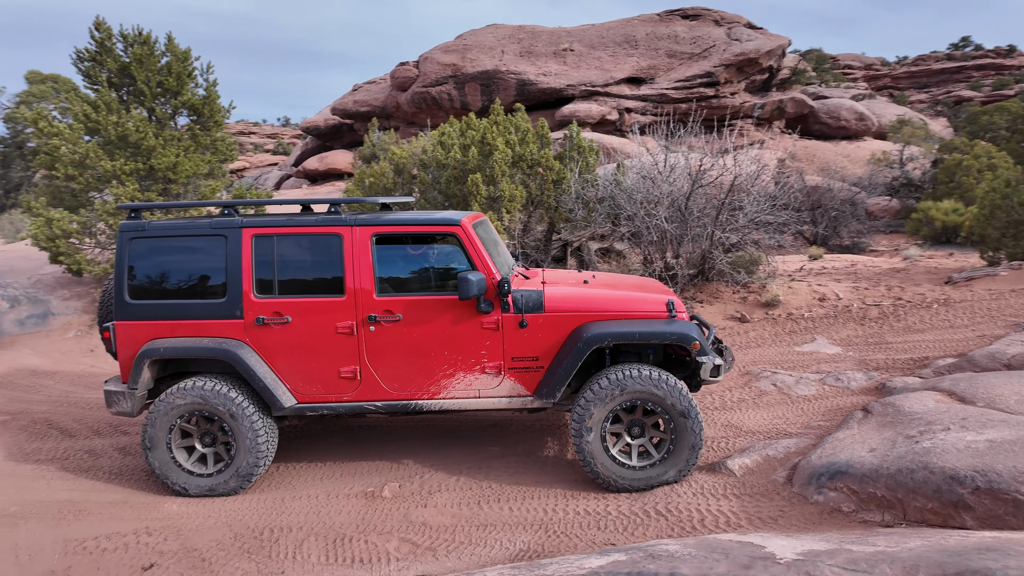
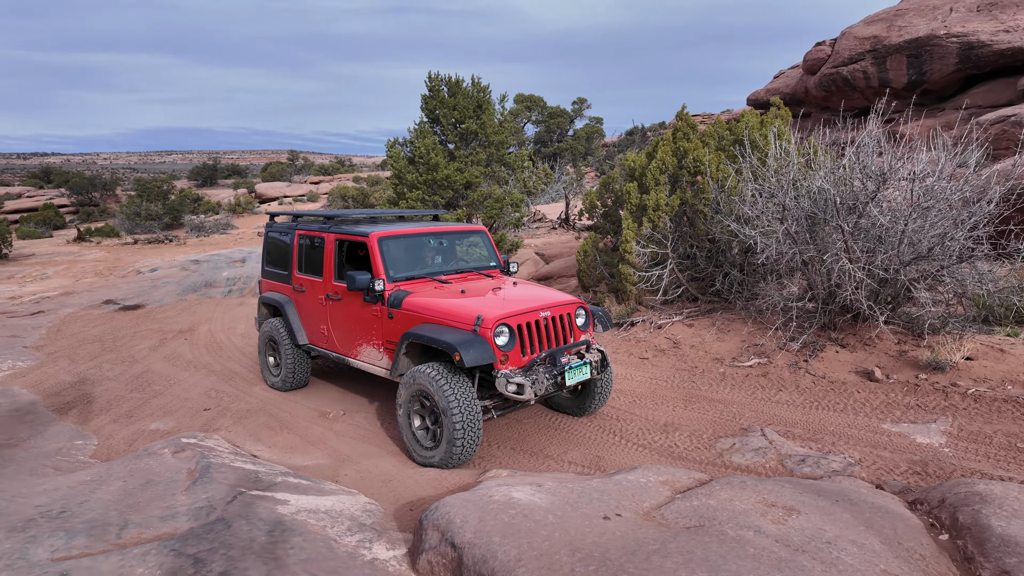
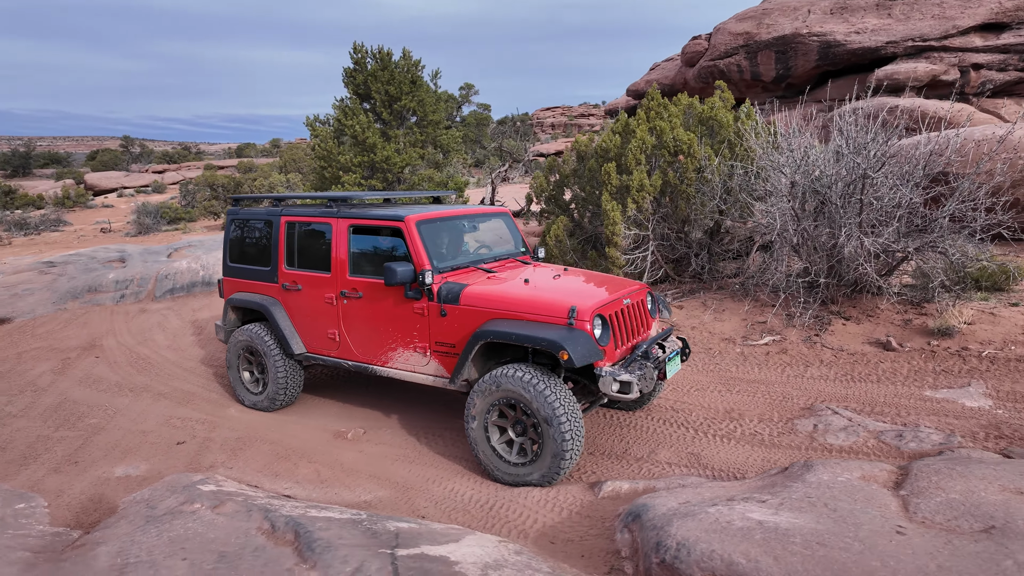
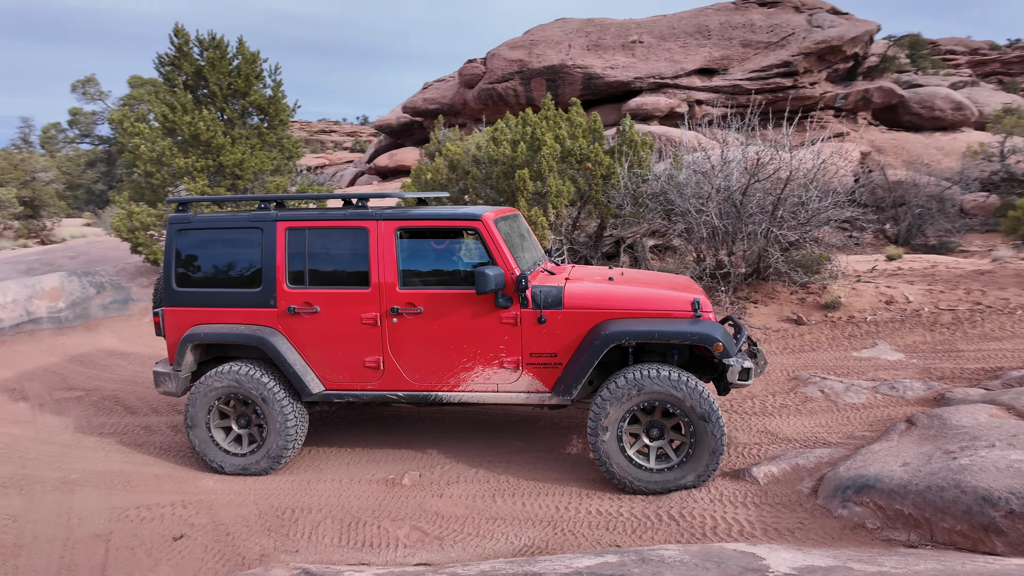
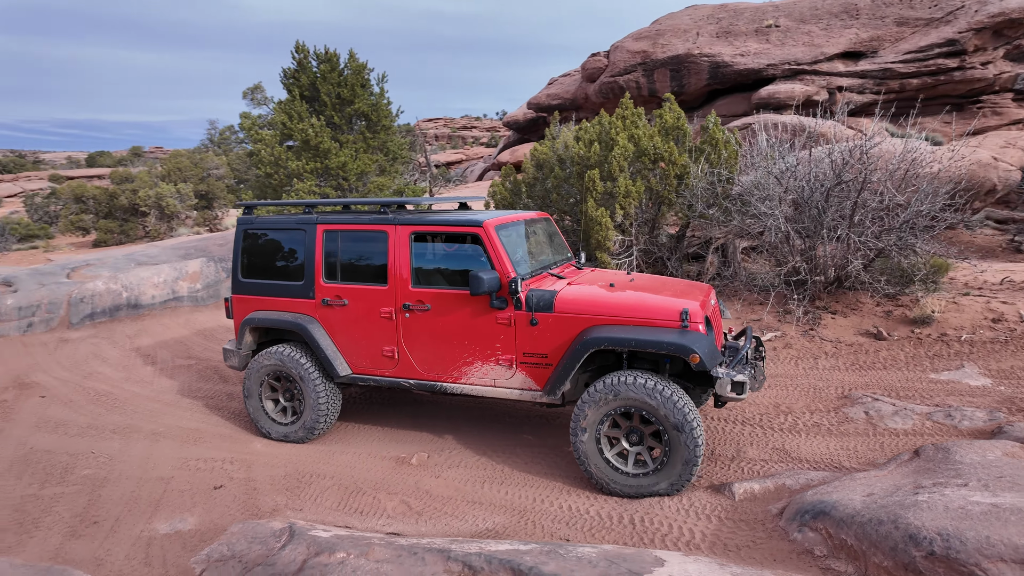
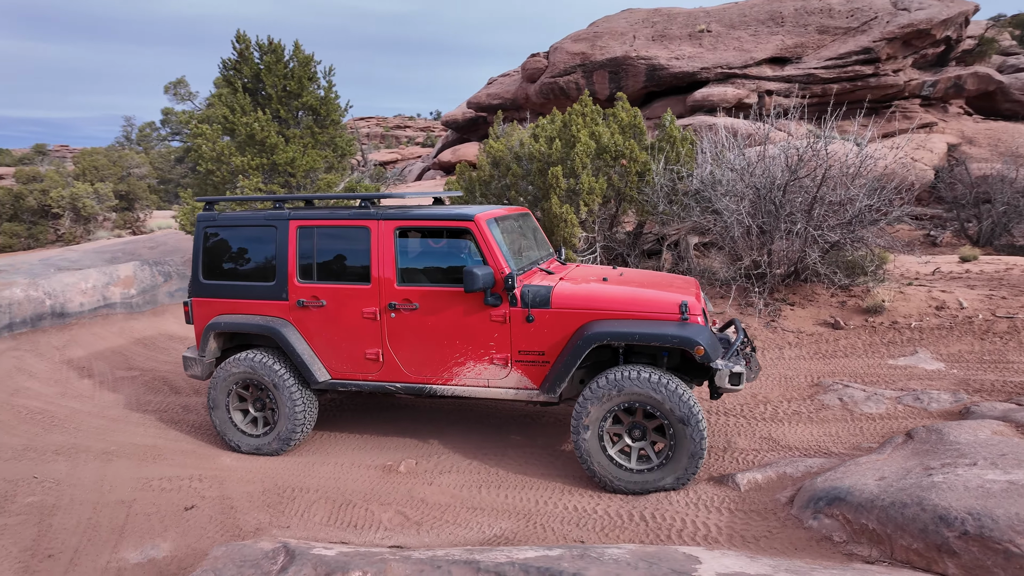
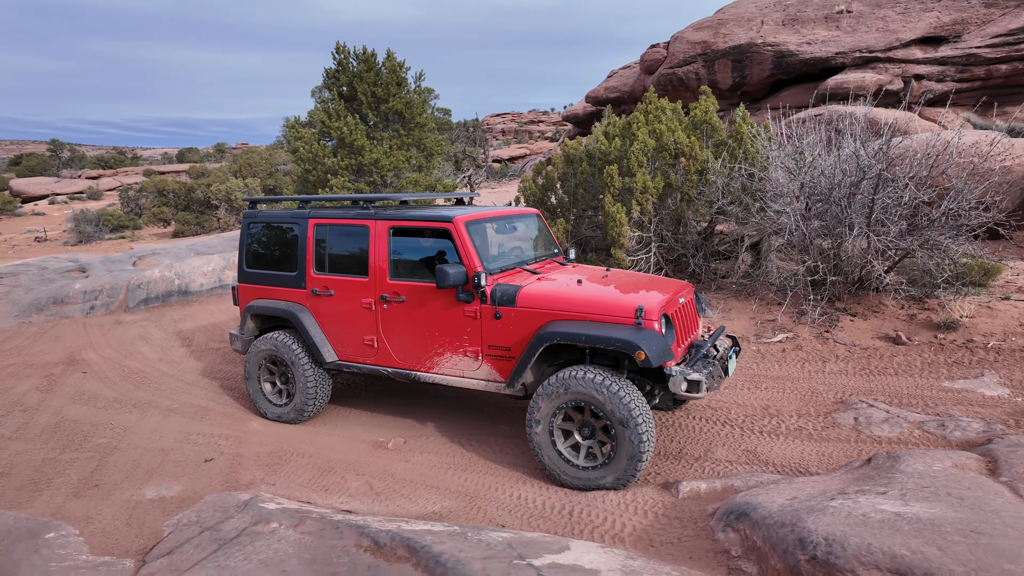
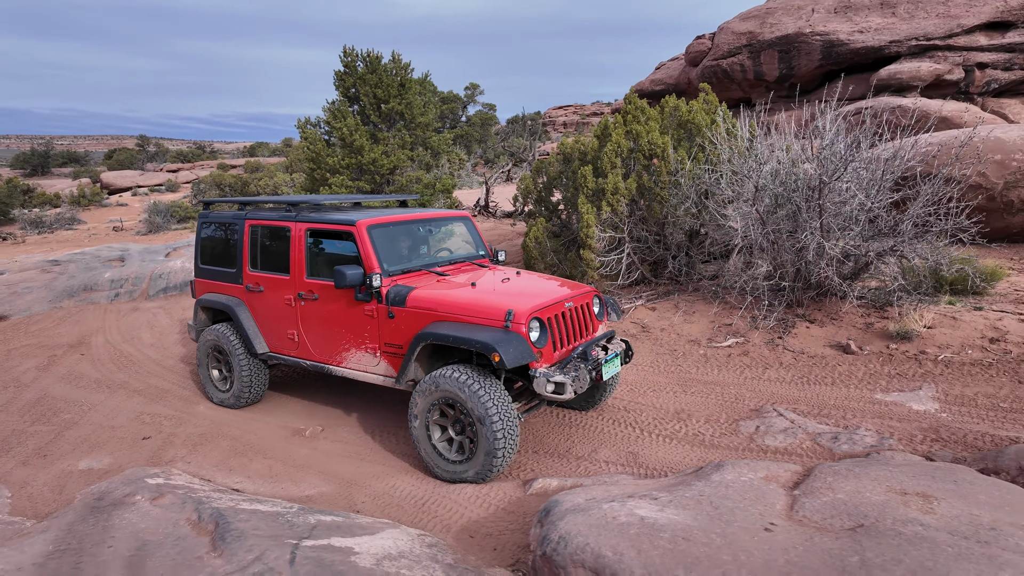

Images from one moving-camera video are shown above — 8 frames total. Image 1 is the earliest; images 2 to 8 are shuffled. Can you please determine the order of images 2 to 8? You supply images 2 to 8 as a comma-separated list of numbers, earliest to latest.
4, 6, 5, 7, 3, 8, 2
